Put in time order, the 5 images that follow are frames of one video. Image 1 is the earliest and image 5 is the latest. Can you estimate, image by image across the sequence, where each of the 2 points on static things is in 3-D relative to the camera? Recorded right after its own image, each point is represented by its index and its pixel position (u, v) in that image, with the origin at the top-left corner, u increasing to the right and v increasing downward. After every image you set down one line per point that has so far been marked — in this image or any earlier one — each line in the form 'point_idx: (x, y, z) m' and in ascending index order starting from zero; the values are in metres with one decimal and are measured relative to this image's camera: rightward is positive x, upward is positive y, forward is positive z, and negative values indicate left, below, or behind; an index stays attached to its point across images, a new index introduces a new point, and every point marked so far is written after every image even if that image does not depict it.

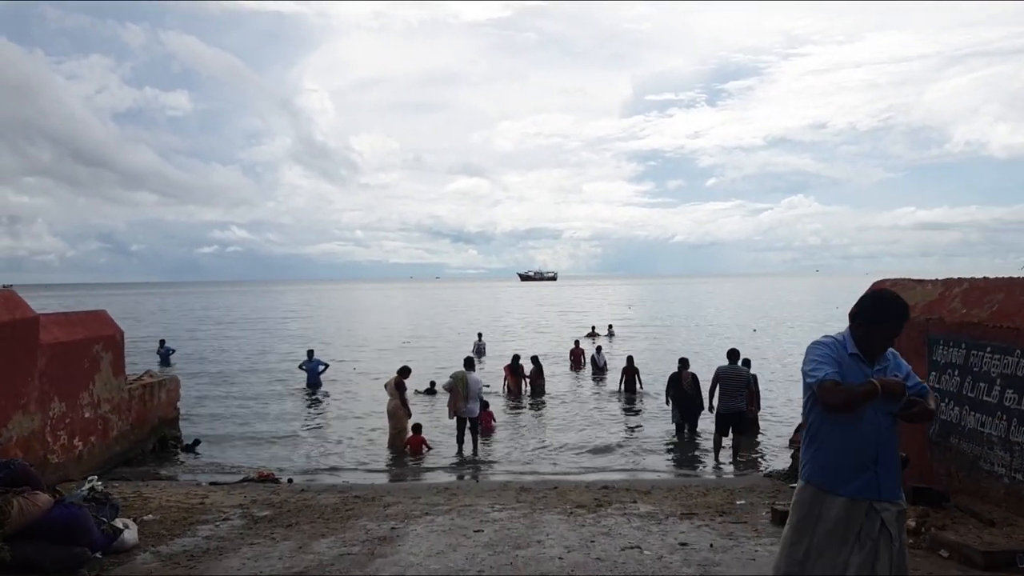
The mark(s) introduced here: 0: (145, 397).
0: (-6.3, -1.9, +12.8) m
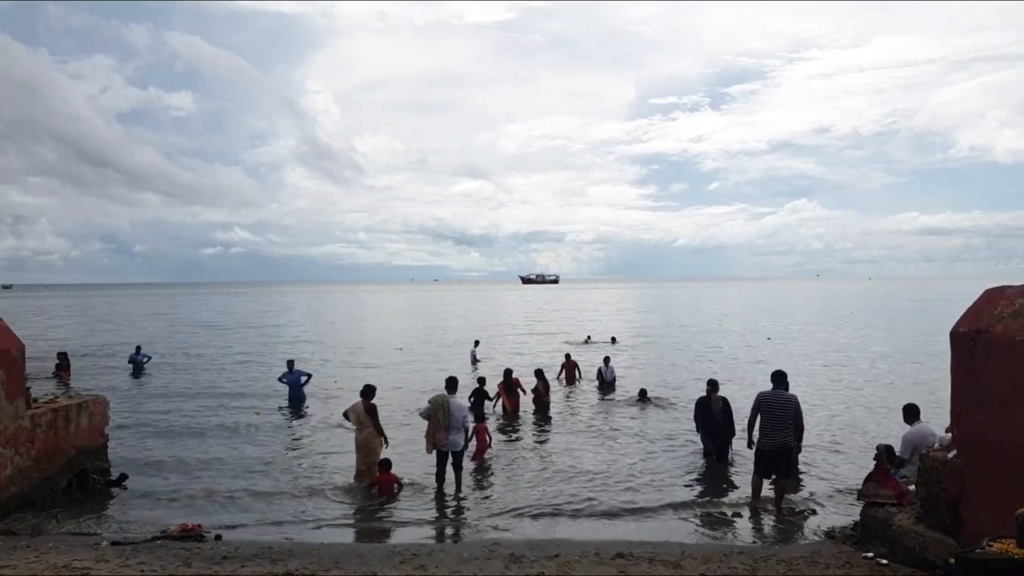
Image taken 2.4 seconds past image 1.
0: (-6.4, -2.0, +10.5) m
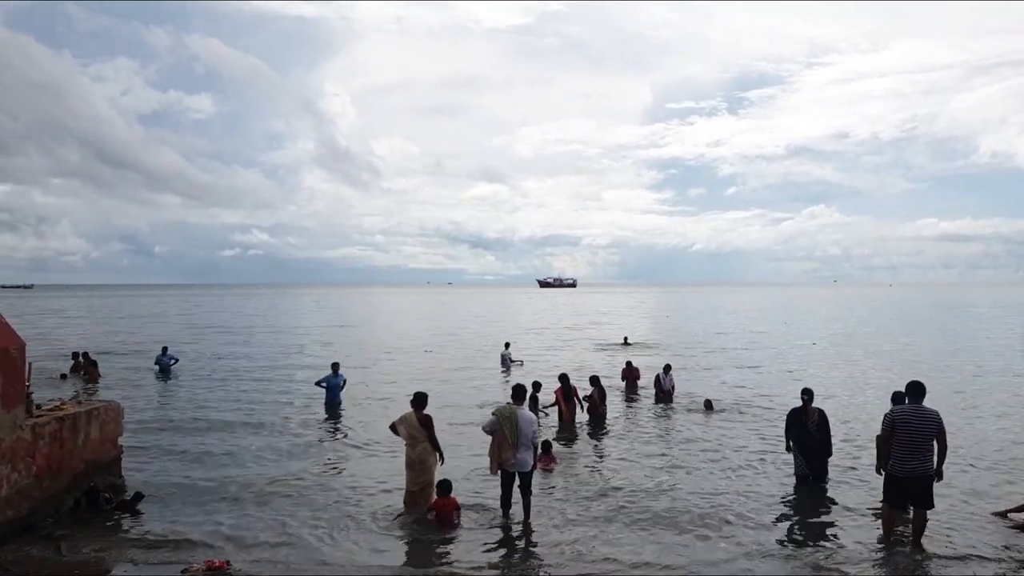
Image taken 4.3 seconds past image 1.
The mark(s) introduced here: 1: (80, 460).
0: (-5.5, -1.8, +9.1) m
1: (-5.5, -2.2, +9.4) m
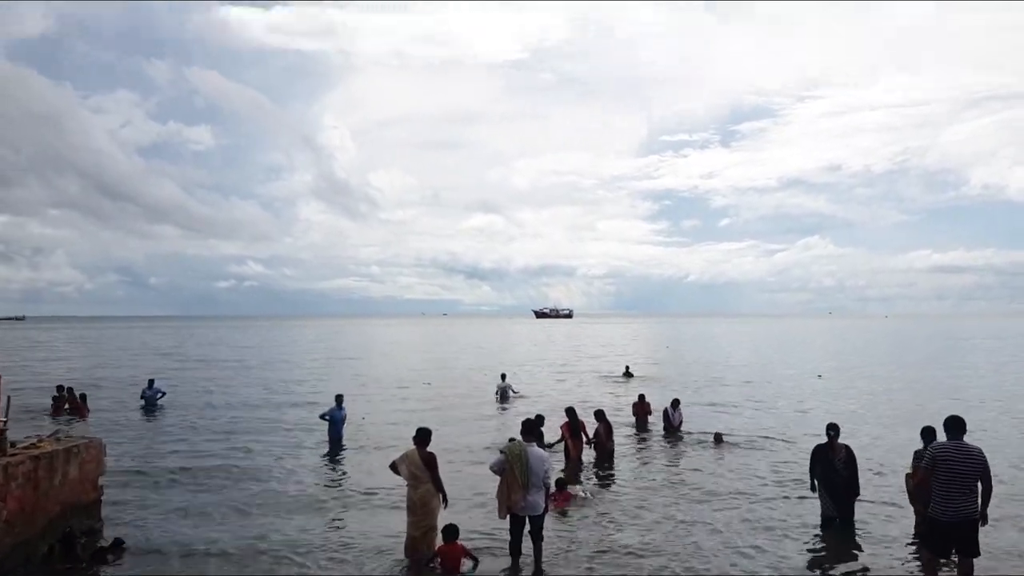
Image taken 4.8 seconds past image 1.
0: (-5.3, -2.2, +8.4) m
1: (-5.3, -2.5, +8.7) m
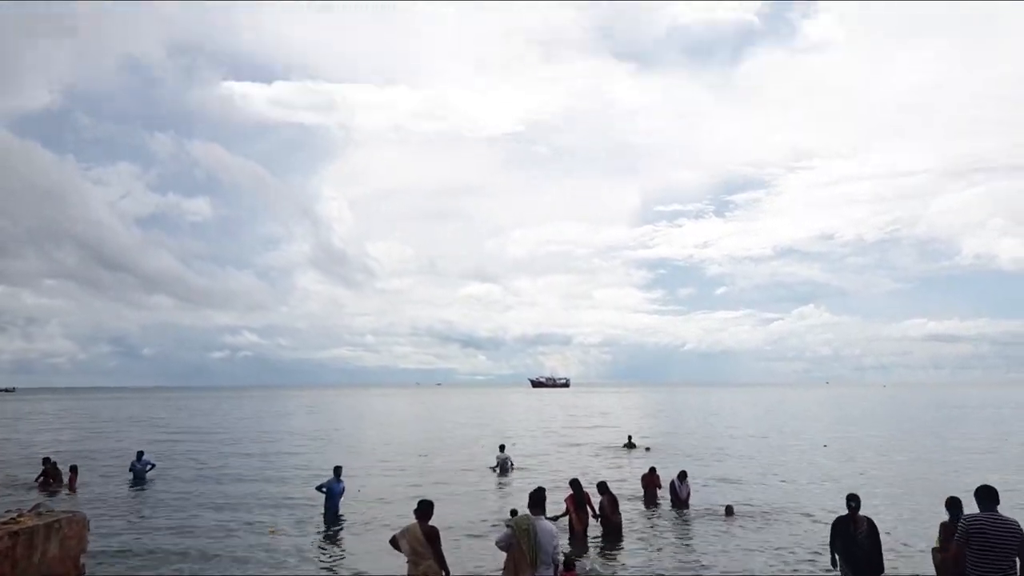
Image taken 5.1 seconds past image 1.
0: (-5.3, -2.9, +7.9) m
1: (-5.3, -3.2, +8.1) m
